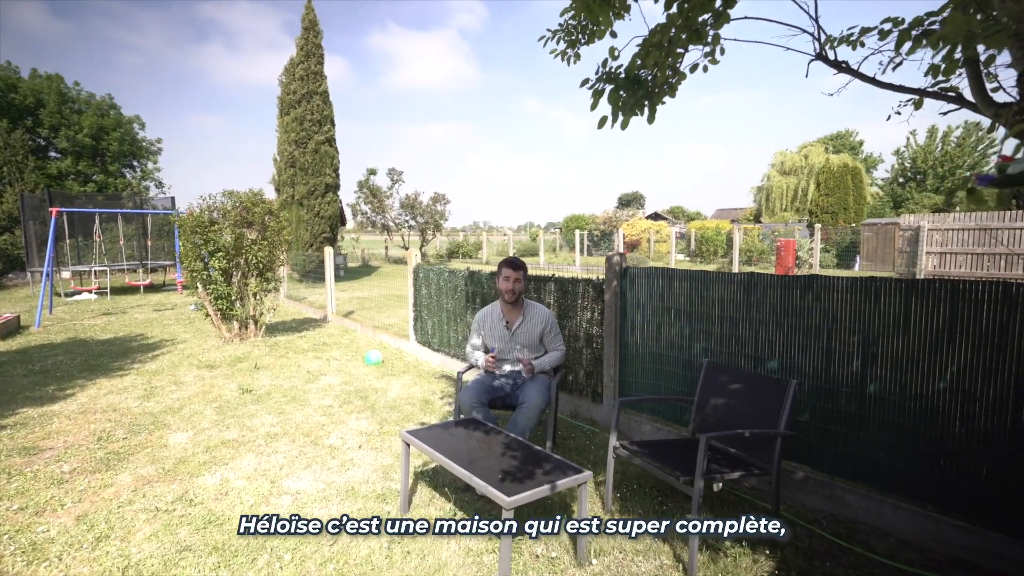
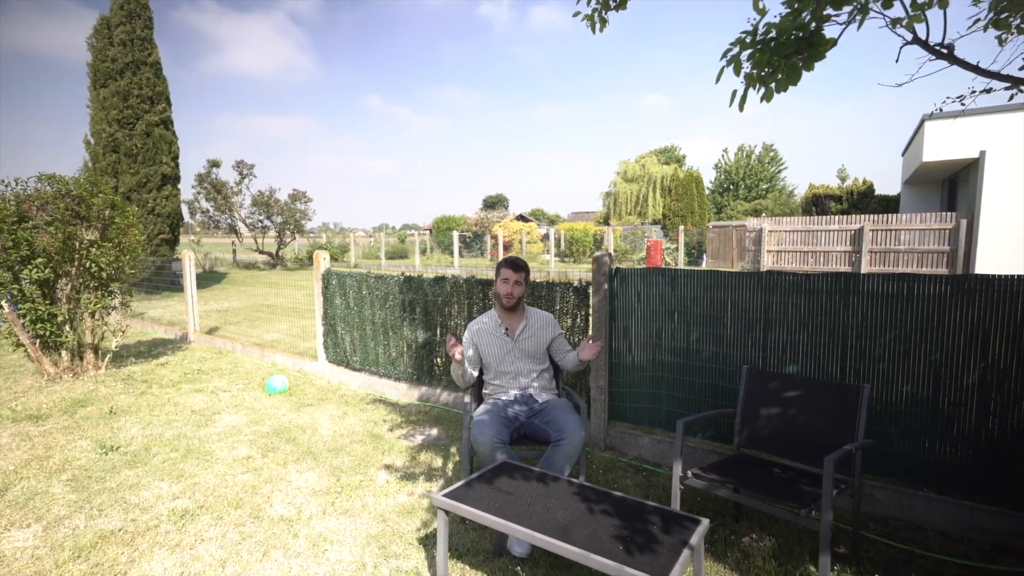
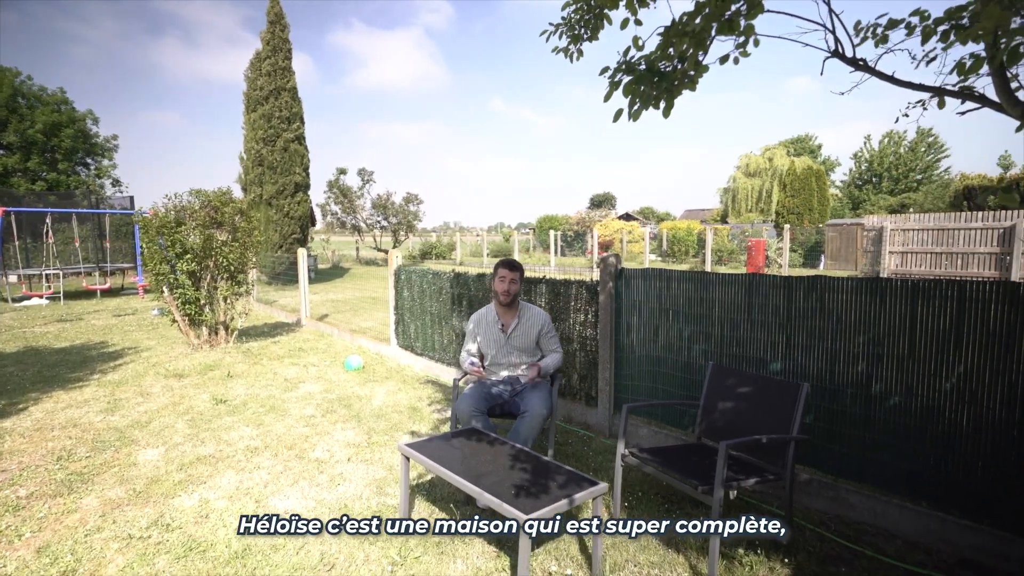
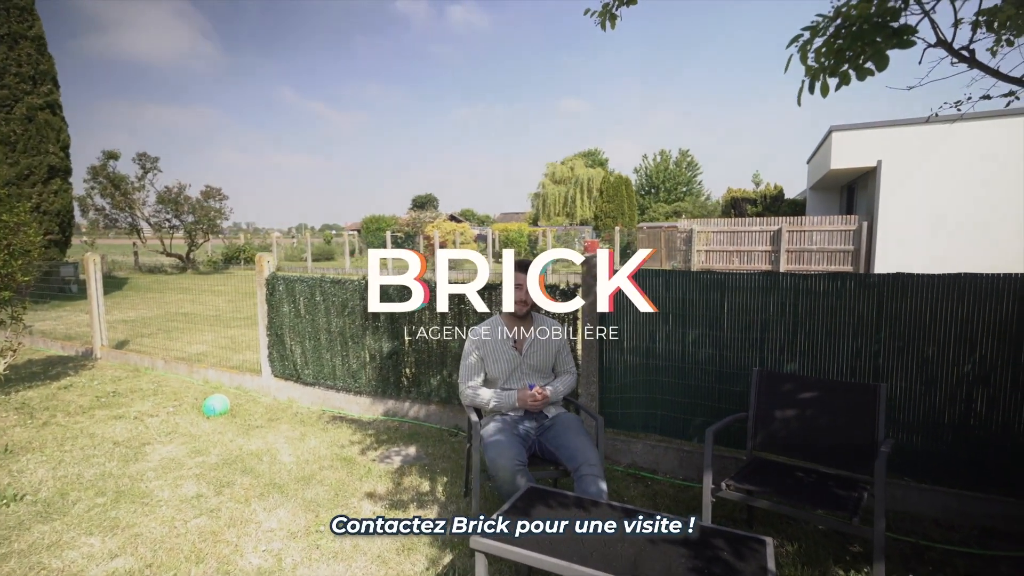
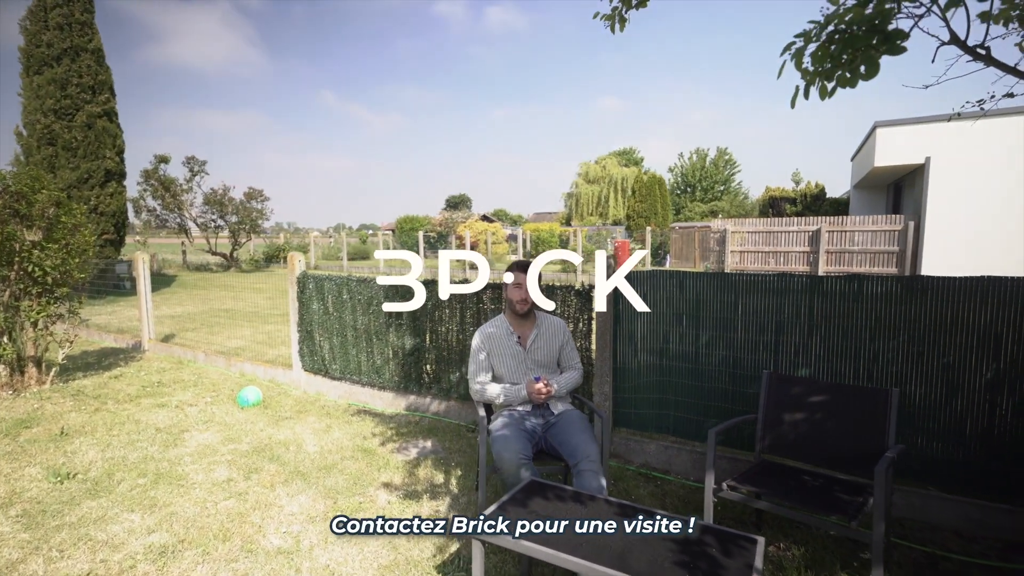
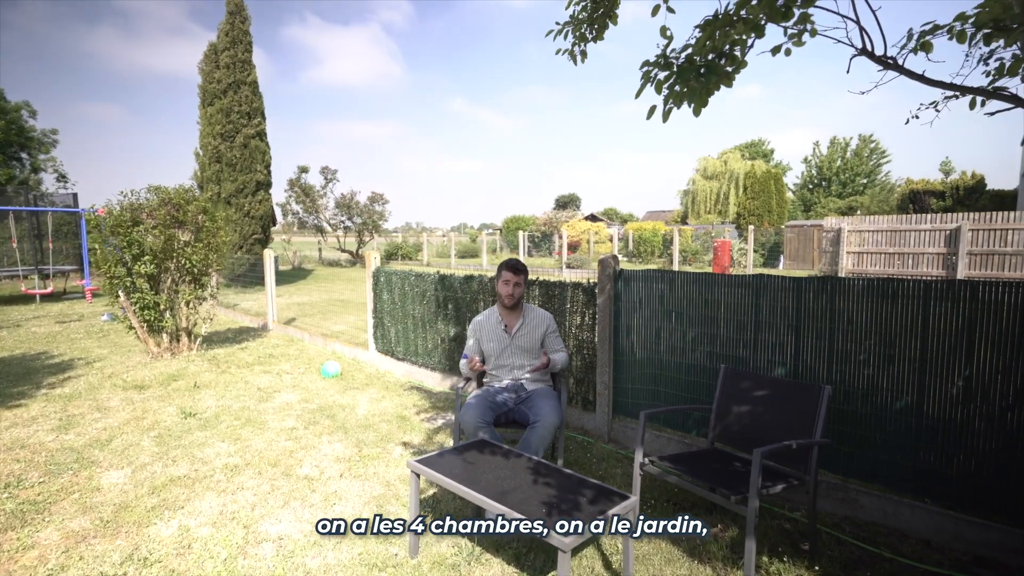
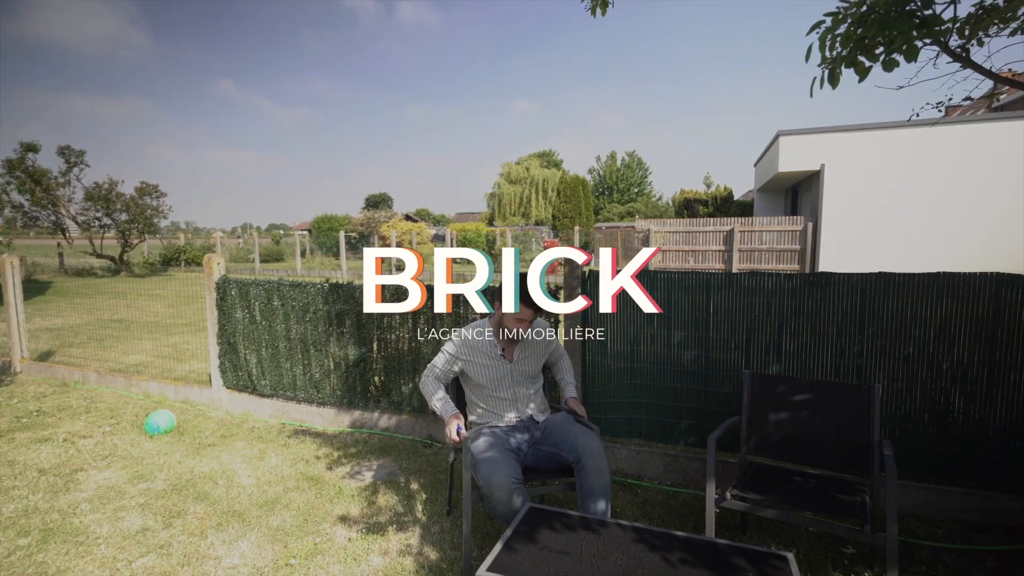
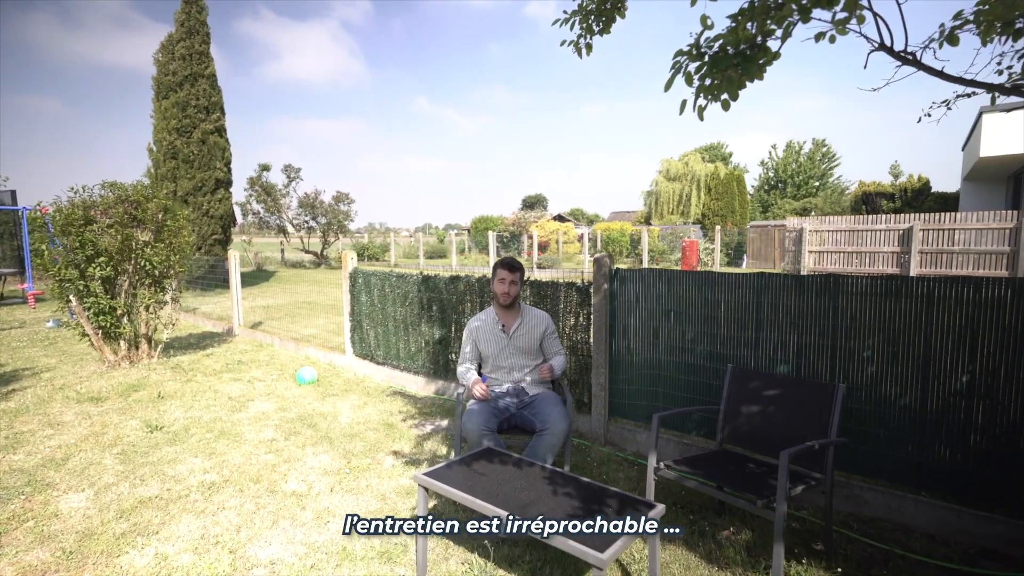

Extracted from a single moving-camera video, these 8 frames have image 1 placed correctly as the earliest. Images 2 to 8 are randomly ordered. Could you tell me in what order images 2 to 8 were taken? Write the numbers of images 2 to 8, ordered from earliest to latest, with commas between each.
3, 6, 8, 2, 5, 4, 7
